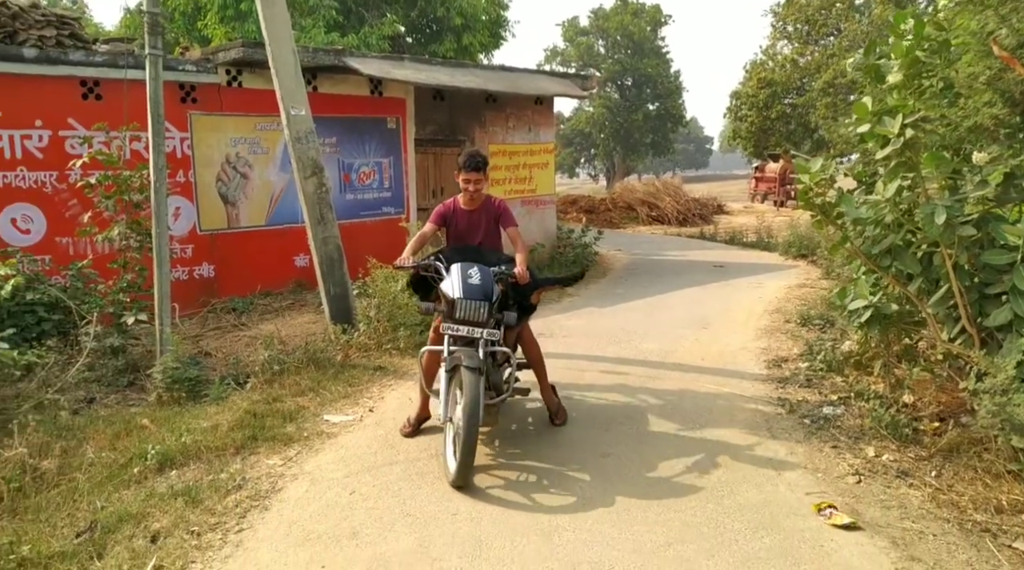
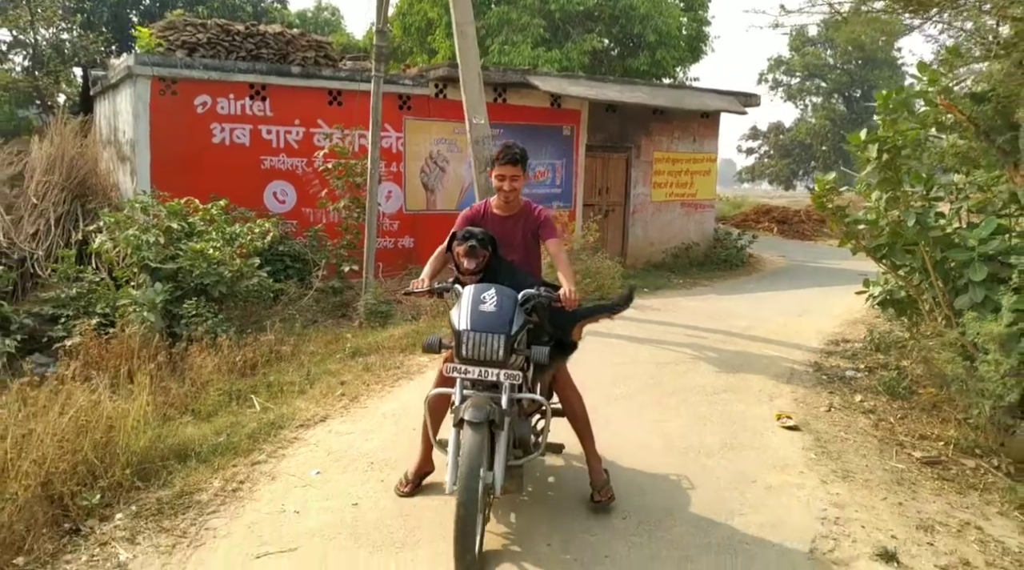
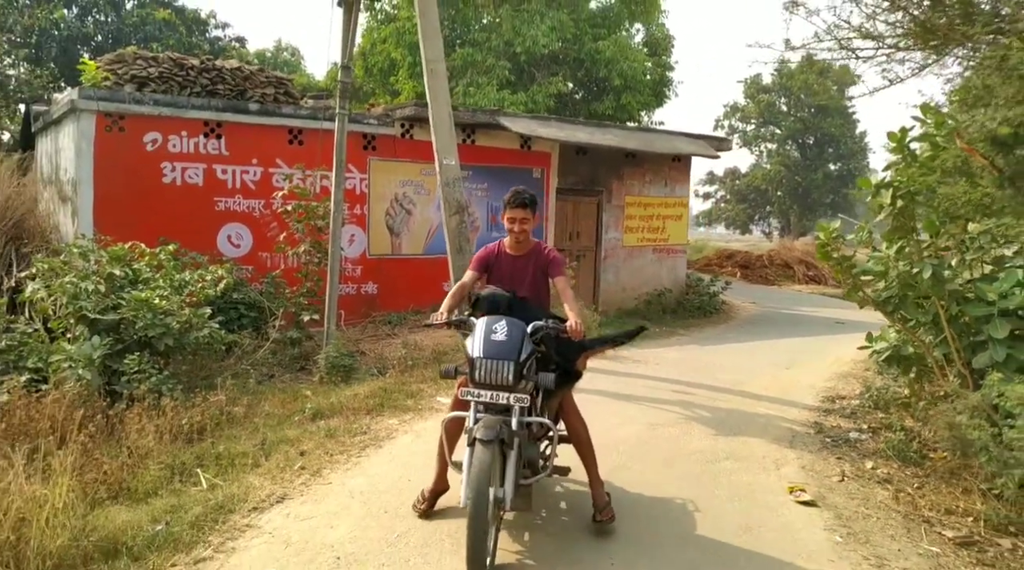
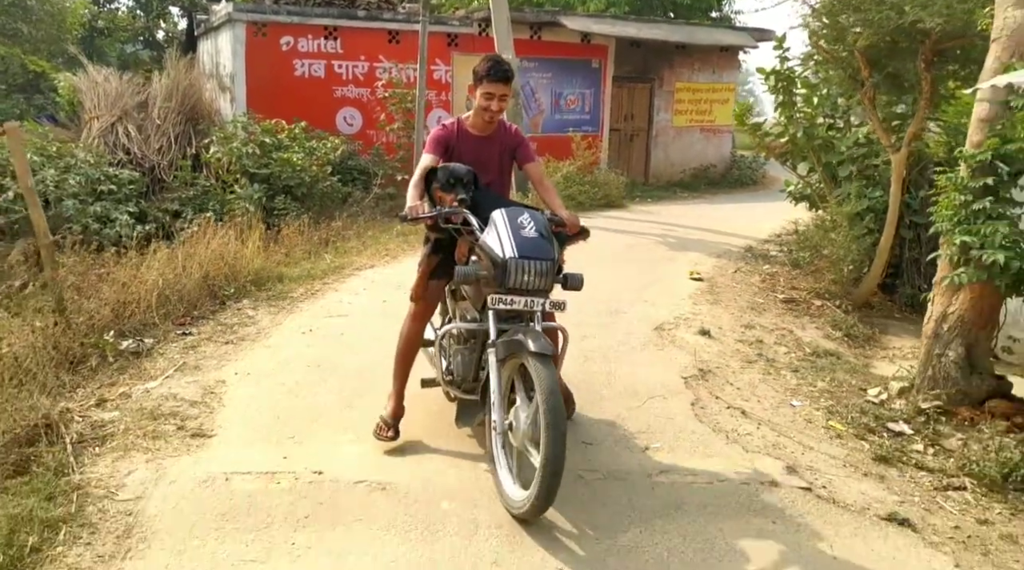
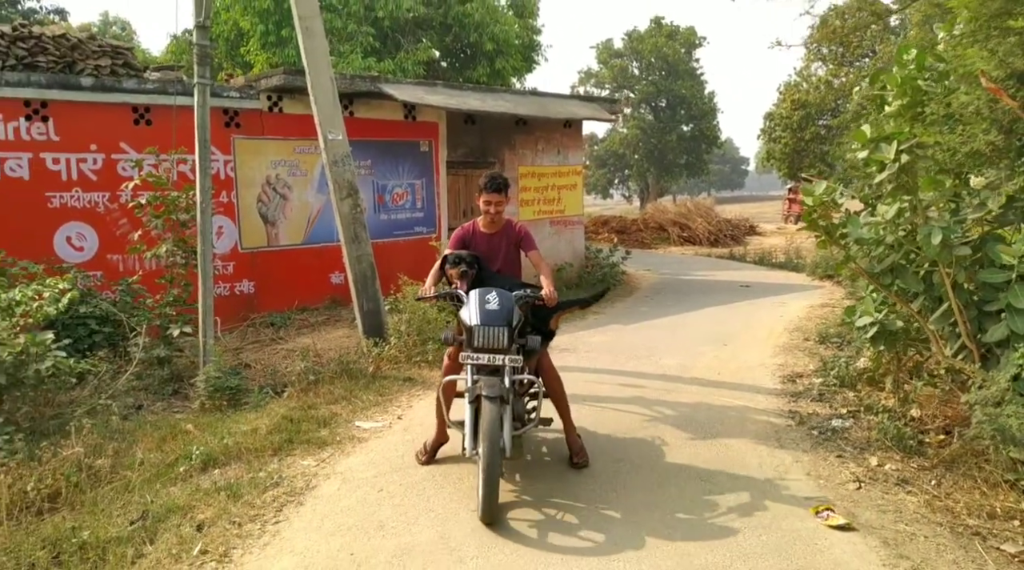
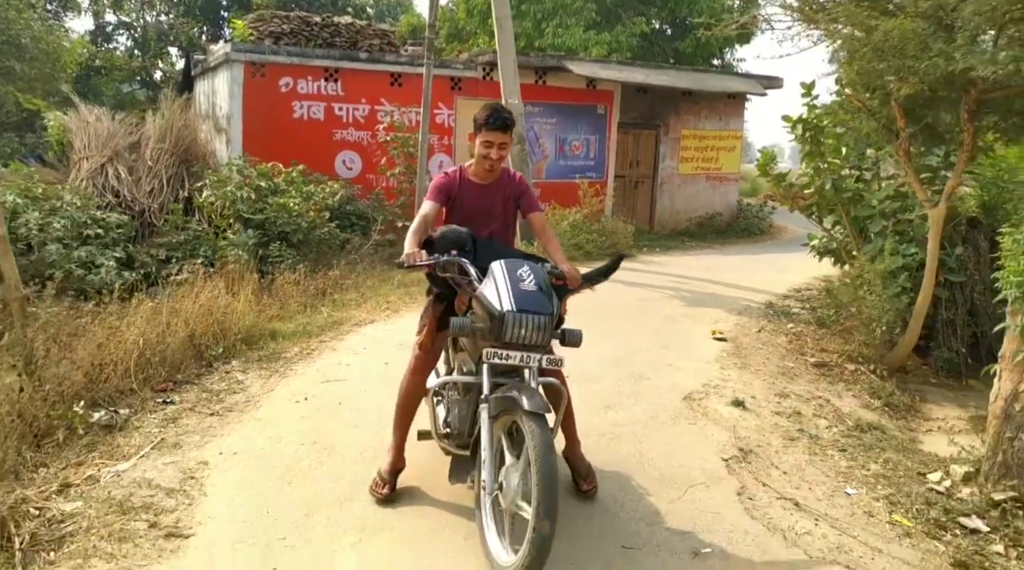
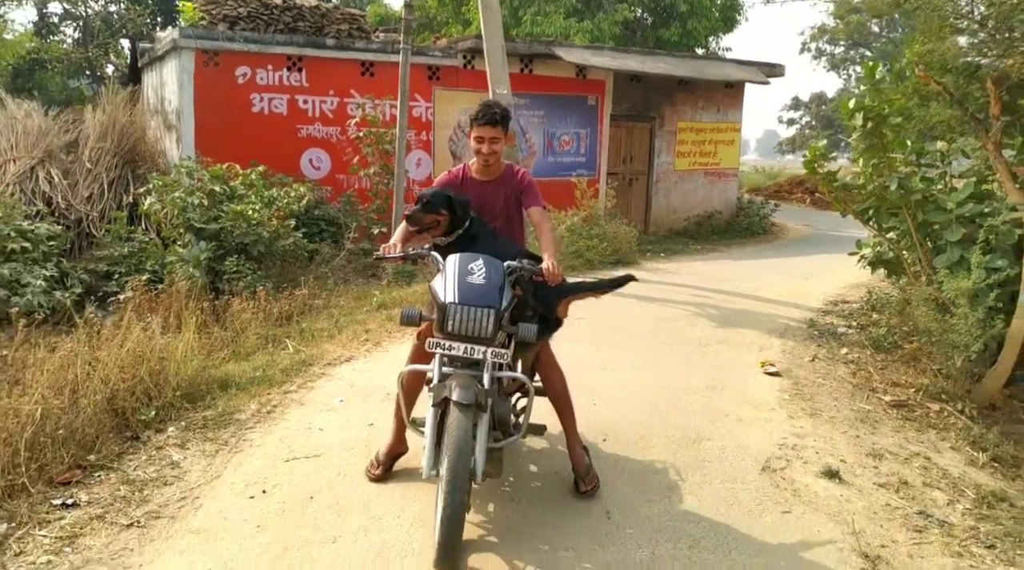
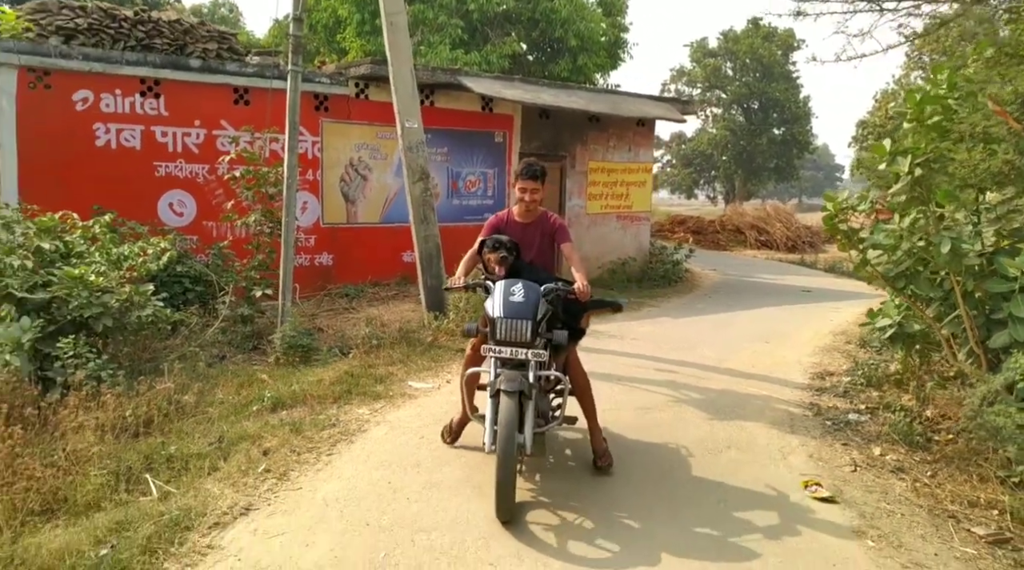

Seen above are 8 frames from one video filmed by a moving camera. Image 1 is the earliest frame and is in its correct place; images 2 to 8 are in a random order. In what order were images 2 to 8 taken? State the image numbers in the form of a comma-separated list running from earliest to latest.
5, 8, 3, 2, 7, 6, 4
